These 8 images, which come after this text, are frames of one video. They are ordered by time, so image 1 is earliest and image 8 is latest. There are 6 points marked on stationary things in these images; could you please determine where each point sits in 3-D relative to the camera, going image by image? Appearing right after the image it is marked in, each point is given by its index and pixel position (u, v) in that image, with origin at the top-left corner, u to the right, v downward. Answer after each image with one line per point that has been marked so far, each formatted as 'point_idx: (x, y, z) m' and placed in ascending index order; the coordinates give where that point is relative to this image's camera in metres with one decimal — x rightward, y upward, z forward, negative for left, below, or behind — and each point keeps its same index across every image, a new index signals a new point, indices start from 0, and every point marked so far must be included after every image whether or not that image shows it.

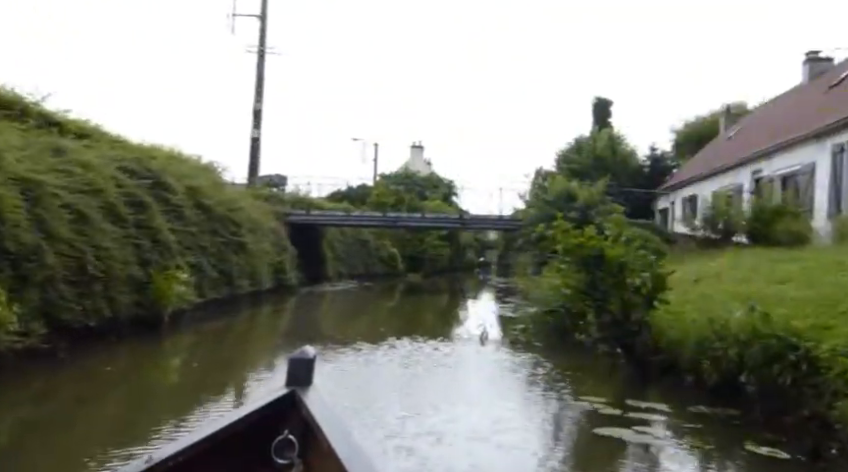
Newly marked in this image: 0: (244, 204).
0: (-5.6, +1.0, +18.7) m
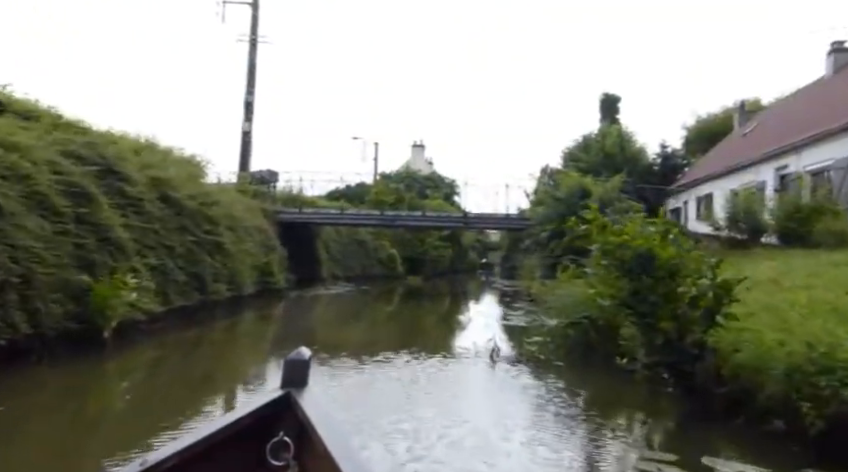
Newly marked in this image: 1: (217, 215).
0: (-5.6, +1.0, +16.8) m
1: (-5.4, +0.5, +15.8) m
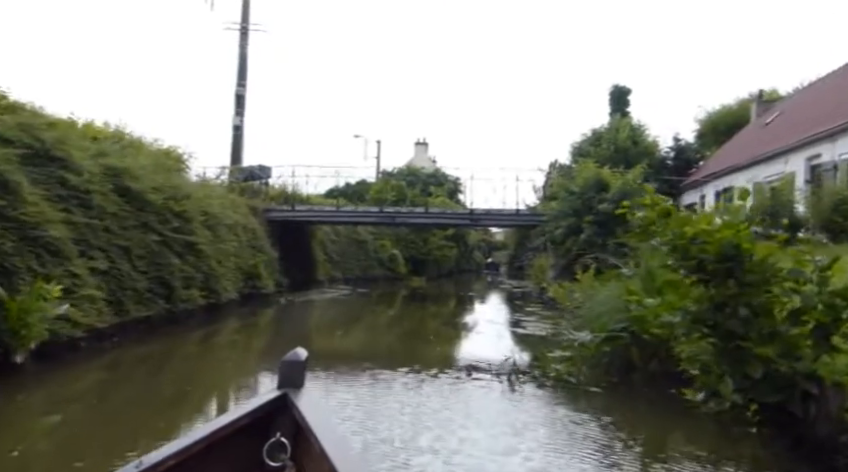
0: (-5.5, +1.1, +14.9) m
1: (-5.4, +0.6, +13.9) m
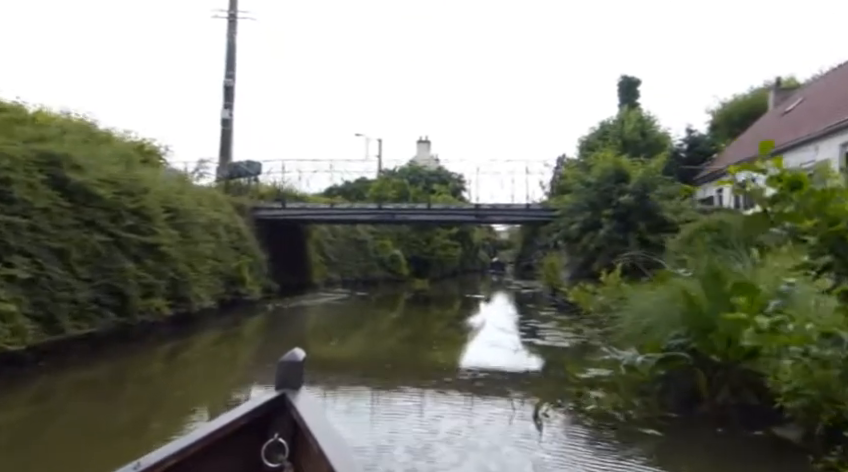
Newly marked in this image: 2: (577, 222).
0: (-5.5, +1.1, +13.1) m
1: (-5.3, +0.6, +12.1) m
2: (+4.8, +0.4, +18.9) m
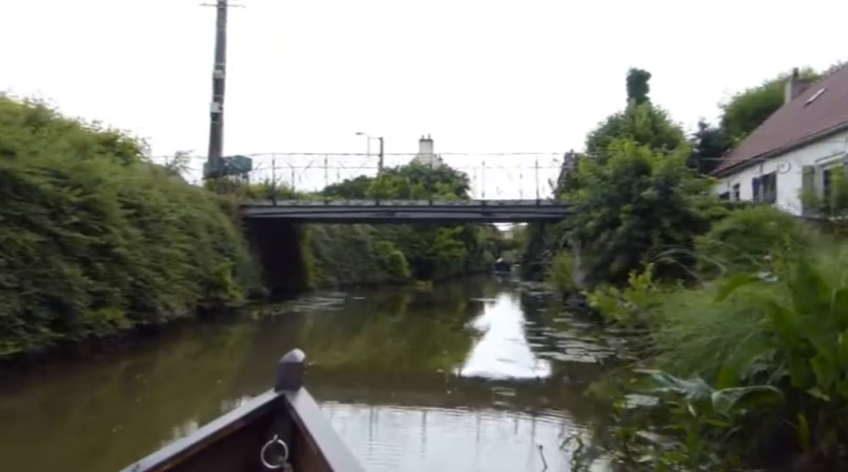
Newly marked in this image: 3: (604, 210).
0: (-5.5, +1.1, +11.5) m
1: (-5.3, +0.6, +10.5) m
2: (+4.8, +0.5, +17.2) m
3: (+5.0, +0.8, +17.0) m
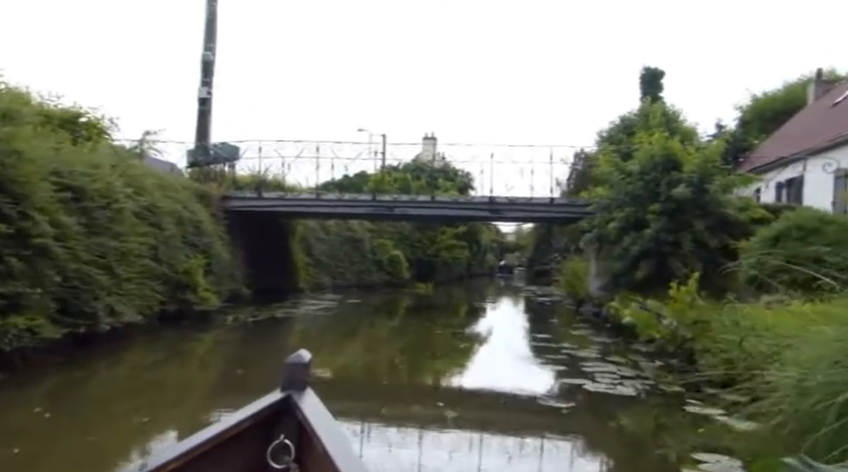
0: (-5.5, +1.2, +9.6) m
1: (-5.3, +0.7, +8.6) m
2: (+4.8, +0.4, +15.3) m
3: (+5.1, +0.7, +15.1) m
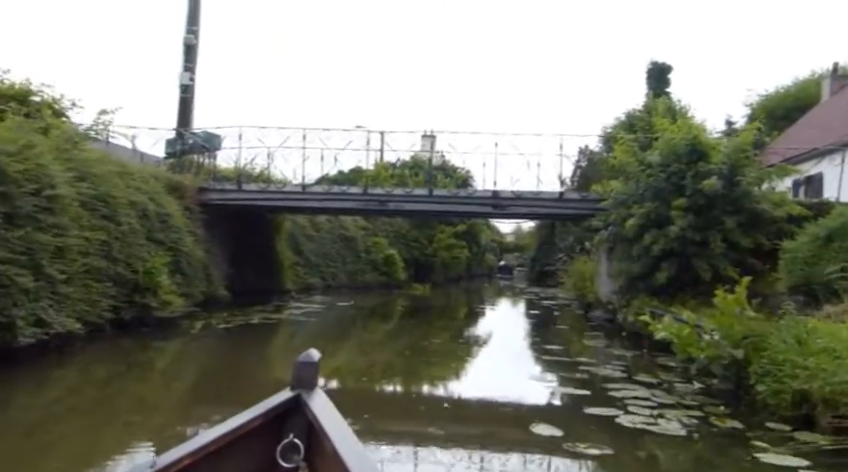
0: (-5.6, +1.3, +8.0) m
1: (-5.4, +0.8, +7.0) m
2: (+4.7, +0.4, +13.7) m
3: (+5.0, +0.7, +13.5) m
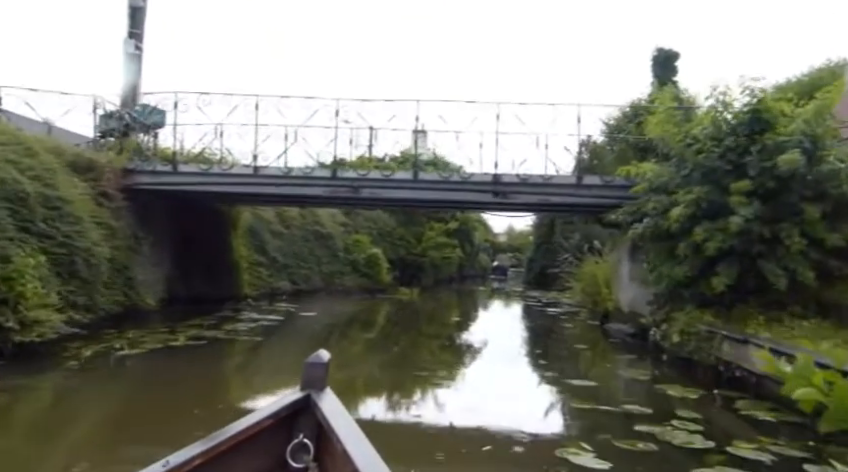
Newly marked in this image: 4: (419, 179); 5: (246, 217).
0: (-5.8, +1.5, +4.7) m
1: (-5.6, +0.9, +3.7) m
2: (+4.4, +0.5, +10.6) m
3: (+4.7, +0.8, +10.3) m
4: (0.0, +1.2, +13.2) m
5: (-5.2, +0.5, +18.1) m
